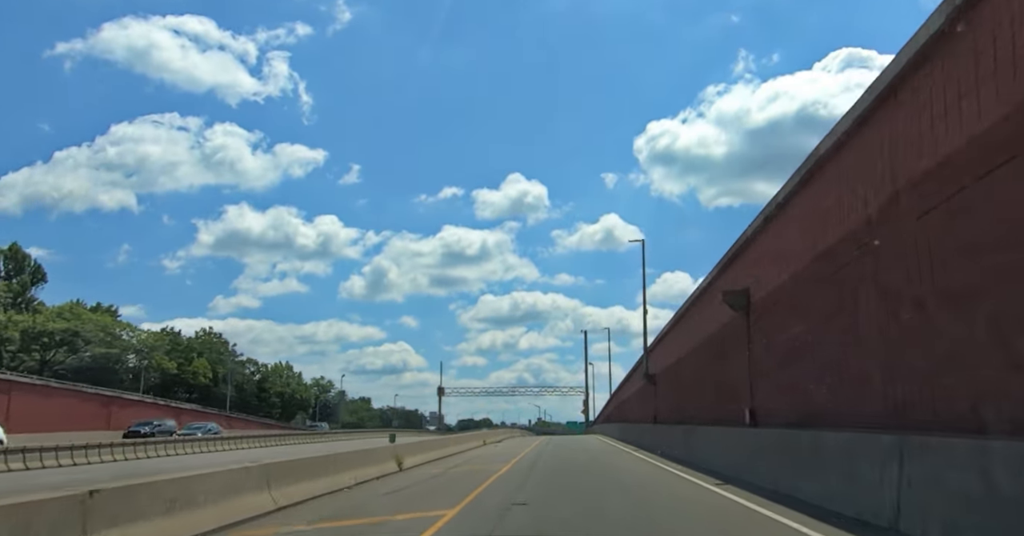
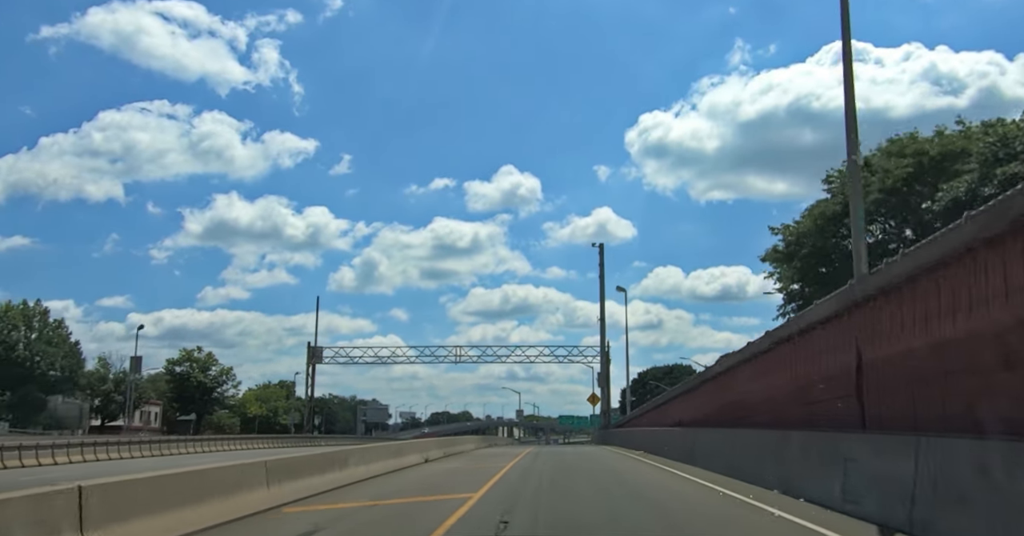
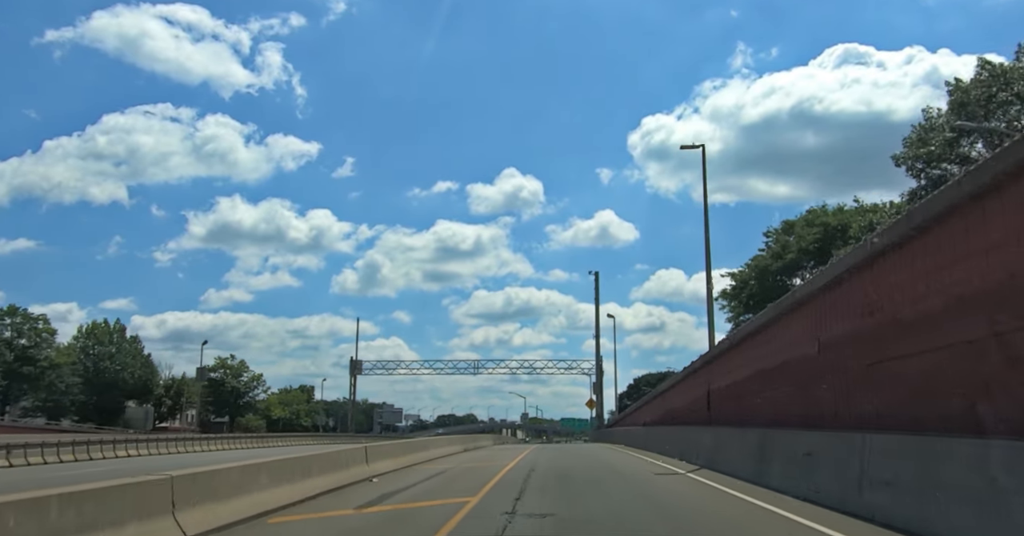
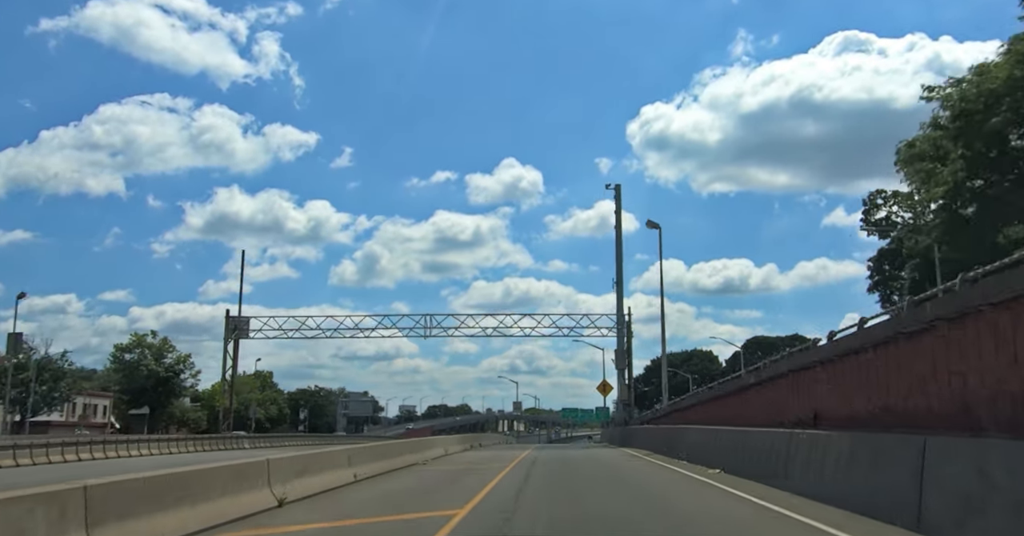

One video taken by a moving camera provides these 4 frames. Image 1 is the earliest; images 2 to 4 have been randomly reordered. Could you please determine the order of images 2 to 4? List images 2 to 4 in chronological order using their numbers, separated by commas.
3, 2, 4
